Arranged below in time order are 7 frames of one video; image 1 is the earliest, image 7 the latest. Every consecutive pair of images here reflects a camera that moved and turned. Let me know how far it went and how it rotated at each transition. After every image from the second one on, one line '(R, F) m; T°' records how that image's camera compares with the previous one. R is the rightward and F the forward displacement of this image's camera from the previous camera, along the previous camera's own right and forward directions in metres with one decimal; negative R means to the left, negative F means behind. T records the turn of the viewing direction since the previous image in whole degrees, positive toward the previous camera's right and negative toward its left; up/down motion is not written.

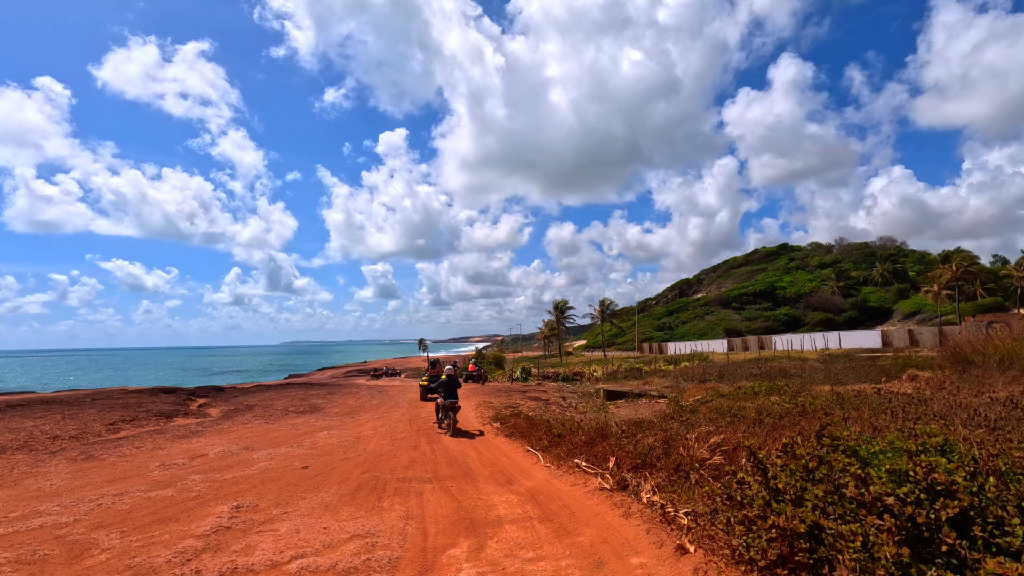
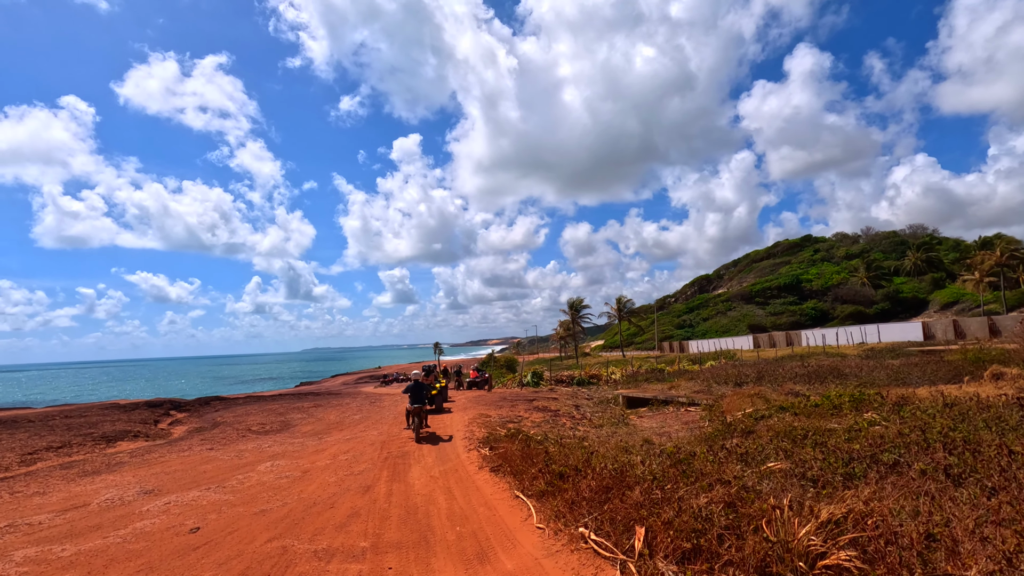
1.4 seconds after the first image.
(+0.5, +2.7) m; -2°
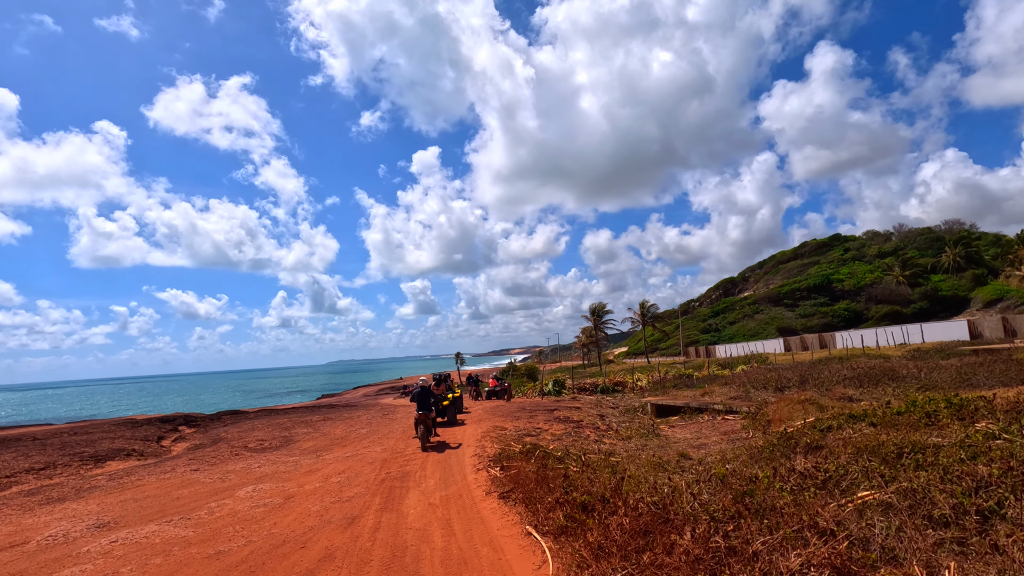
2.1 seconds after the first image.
(+0.2, +1.3) m; -2°
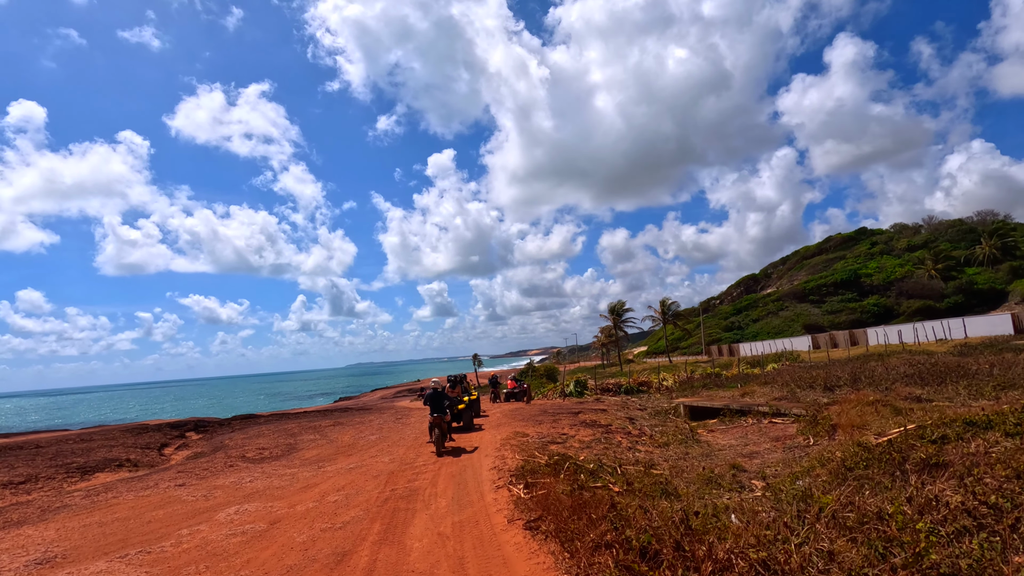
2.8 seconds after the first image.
(-0.1, +1.3) m; -2°
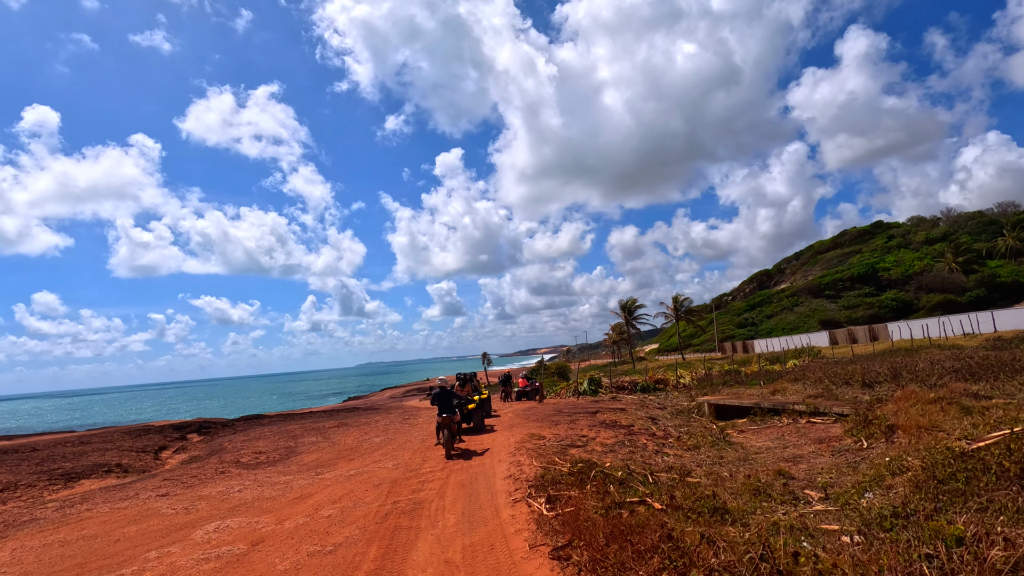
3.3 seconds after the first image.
(-0.1, +1.0) m; -1°
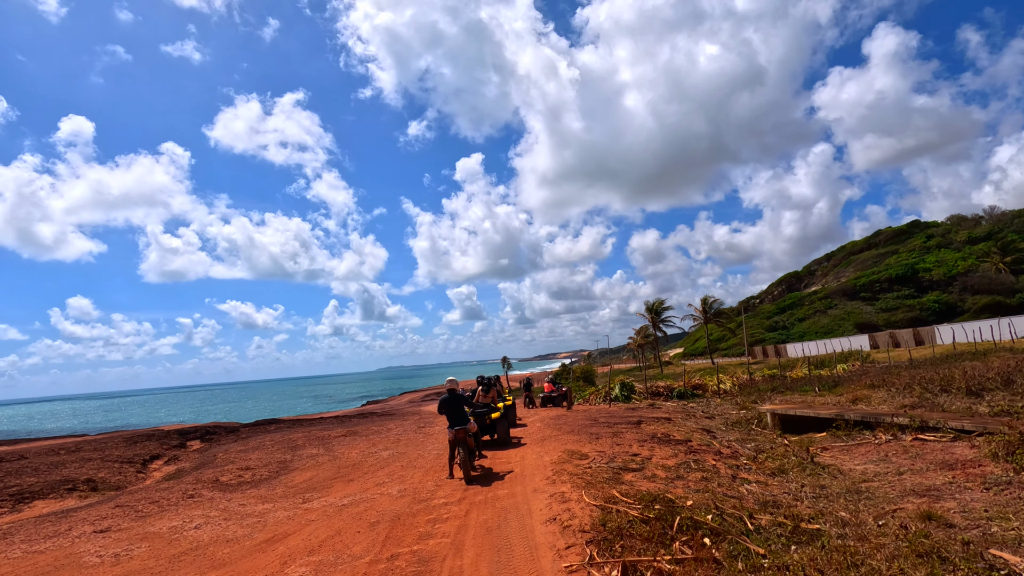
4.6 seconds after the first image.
(-0.2, +2.0) m; -2°
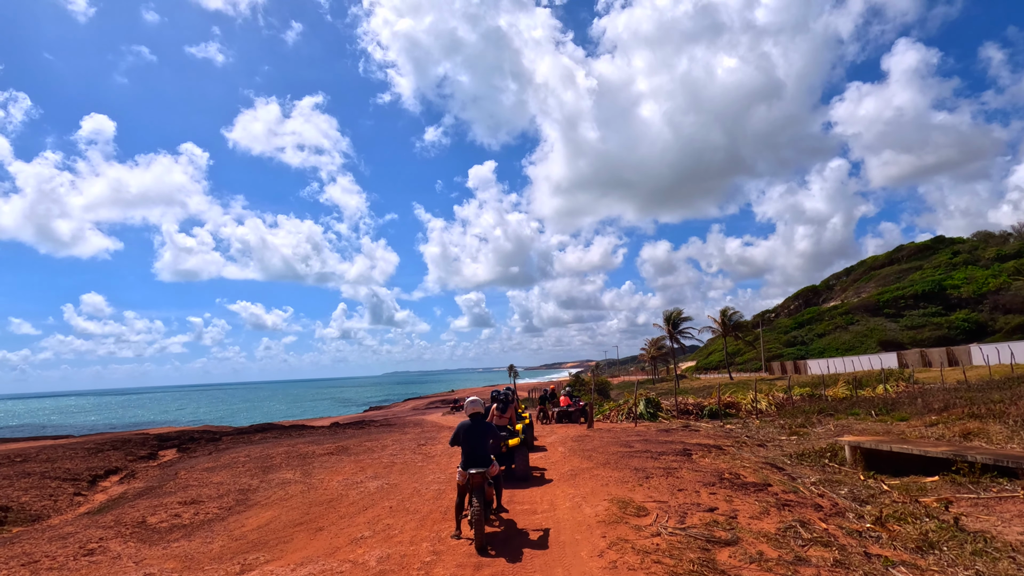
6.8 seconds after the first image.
(-0.3, +2.4) m; -1°
